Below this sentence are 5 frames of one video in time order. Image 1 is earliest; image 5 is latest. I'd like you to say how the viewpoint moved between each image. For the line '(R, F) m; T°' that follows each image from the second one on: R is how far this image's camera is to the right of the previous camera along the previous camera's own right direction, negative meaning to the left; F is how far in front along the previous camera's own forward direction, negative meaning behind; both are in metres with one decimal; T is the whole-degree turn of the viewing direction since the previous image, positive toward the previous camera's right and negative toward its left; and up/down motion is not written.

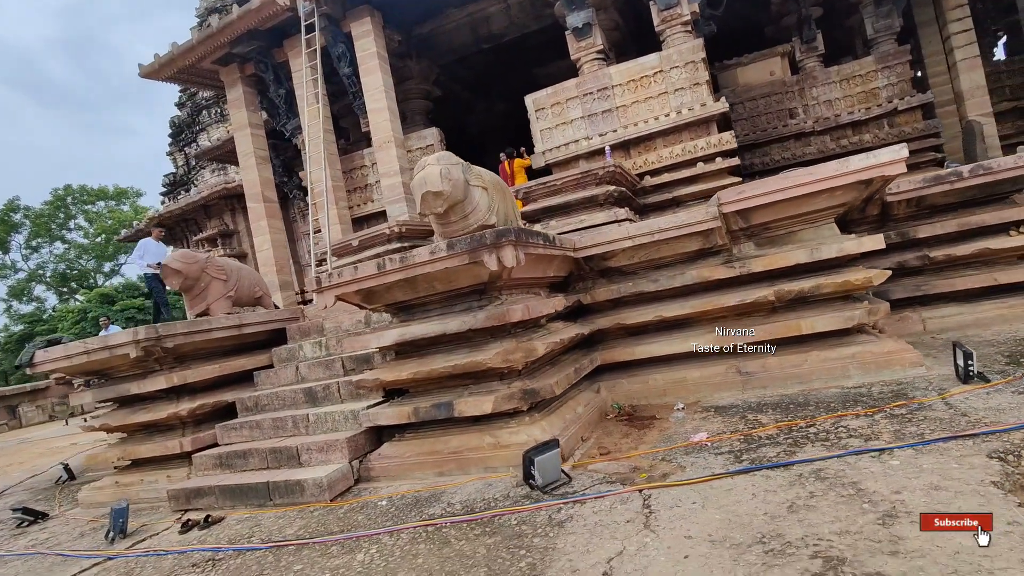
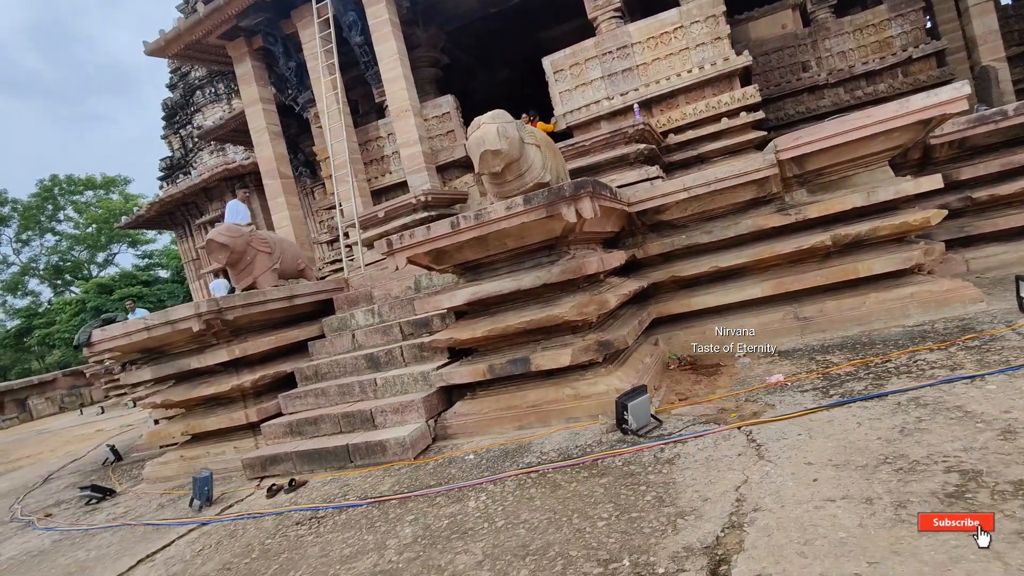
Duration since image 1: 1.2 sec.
(-0.4, 0.0) m; +1°
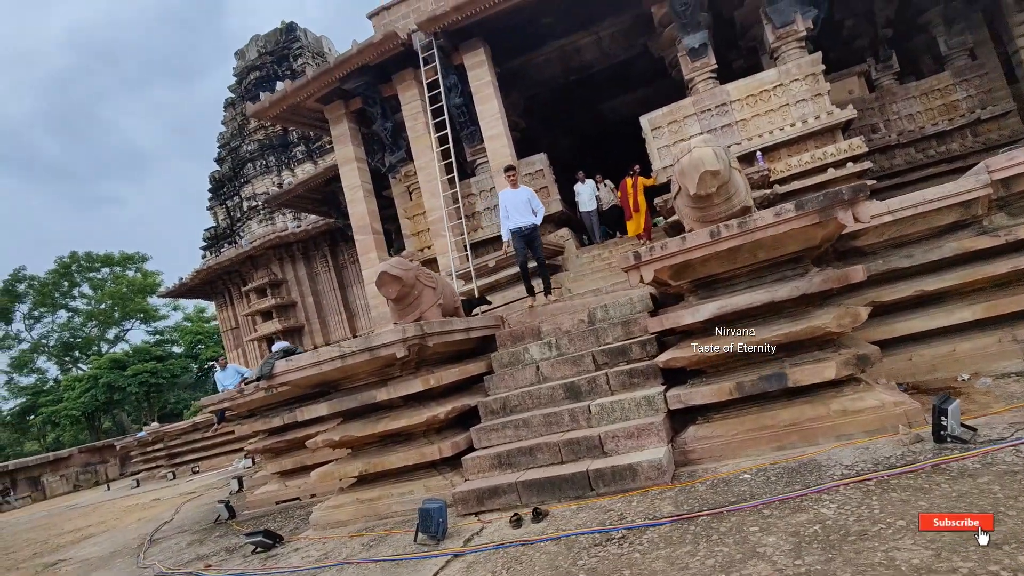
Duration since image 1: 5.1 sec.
(-1.3, +0.1) m; 0°
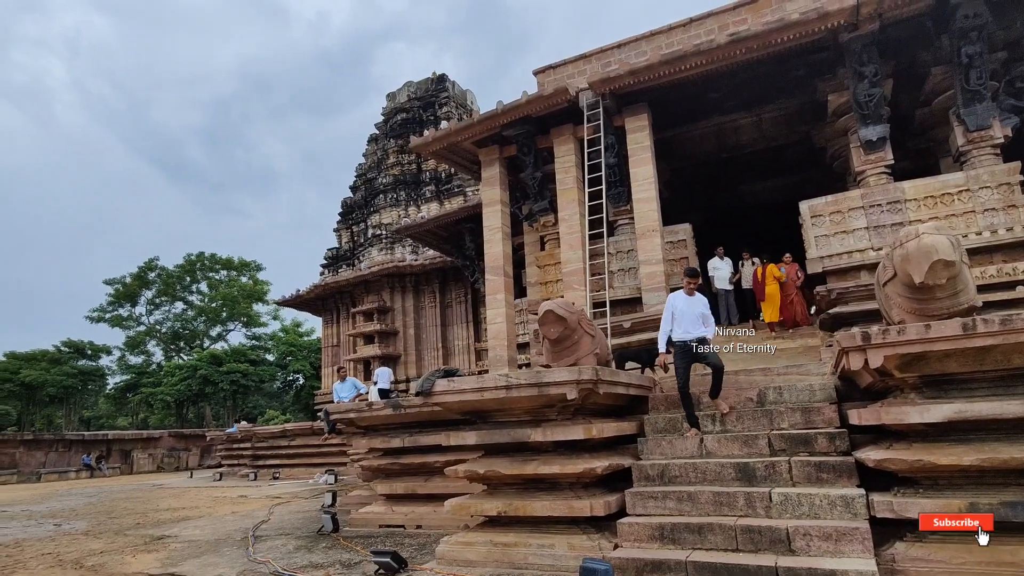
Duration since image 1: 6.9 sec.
(-0.6, +0.1) m; -8°
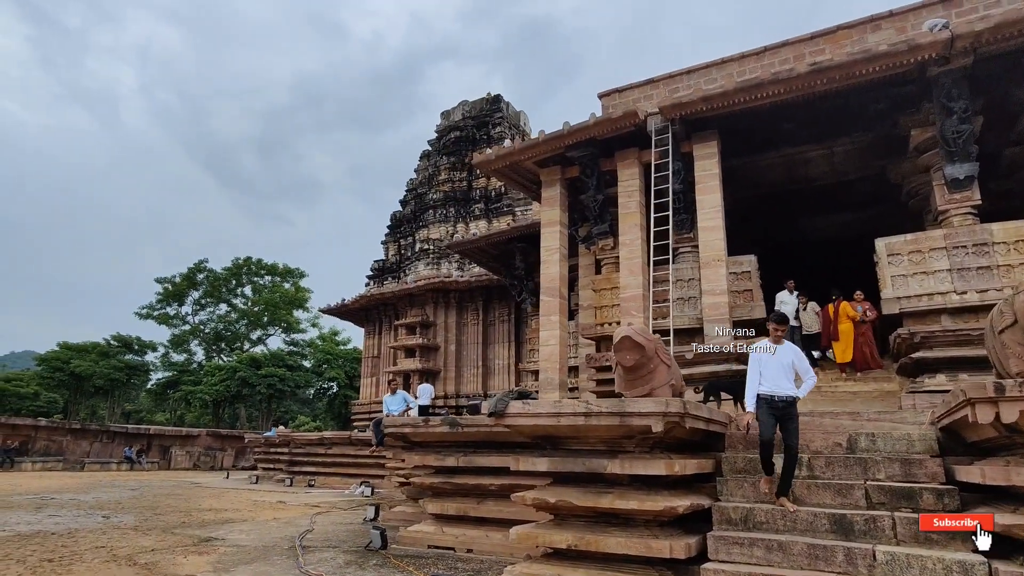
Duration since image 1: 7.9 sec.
(-0.3, +0.1) m; -3°
